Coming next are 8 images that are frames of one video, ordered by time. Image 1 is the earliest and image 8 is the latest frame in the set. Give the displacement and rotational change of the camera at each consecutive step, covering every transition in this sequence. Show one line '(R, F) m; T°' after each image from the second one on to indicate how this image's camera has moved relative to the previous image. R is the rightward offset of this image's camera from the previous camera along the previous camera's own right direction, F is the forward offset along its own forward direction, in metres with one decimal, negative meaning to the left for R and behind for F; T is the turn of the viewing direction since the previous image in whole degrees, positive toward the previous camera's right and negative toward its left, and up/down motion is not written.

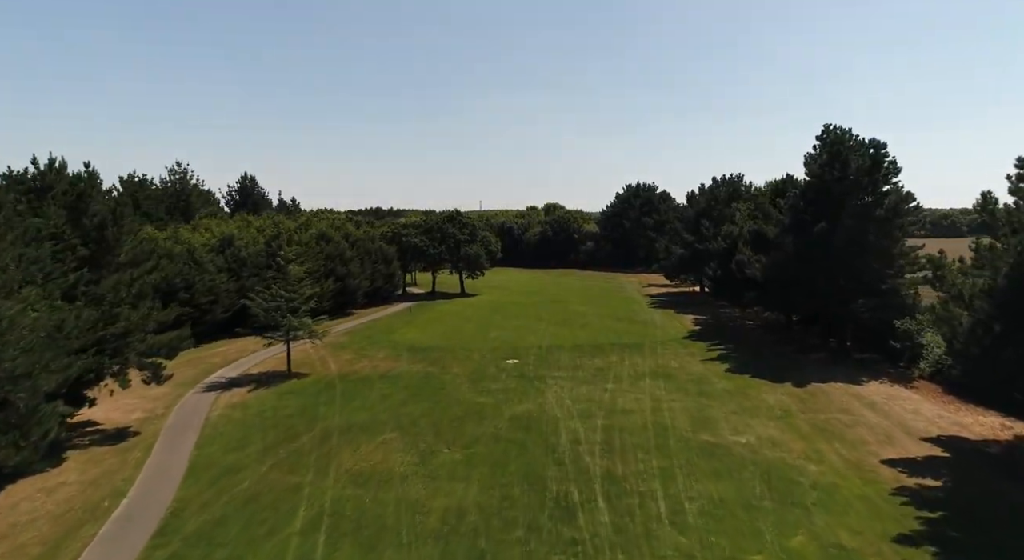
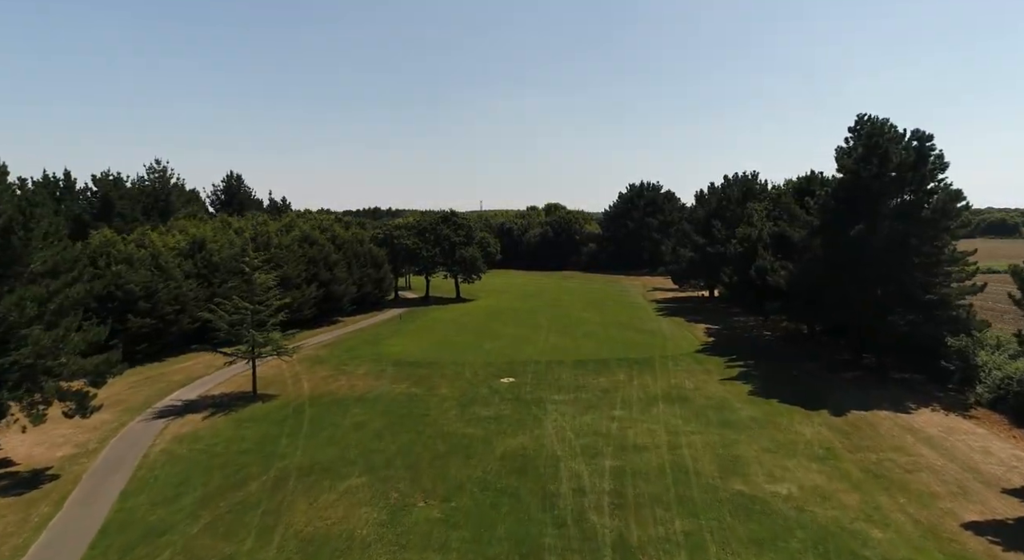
(+0.3, +4.2) m; 0°
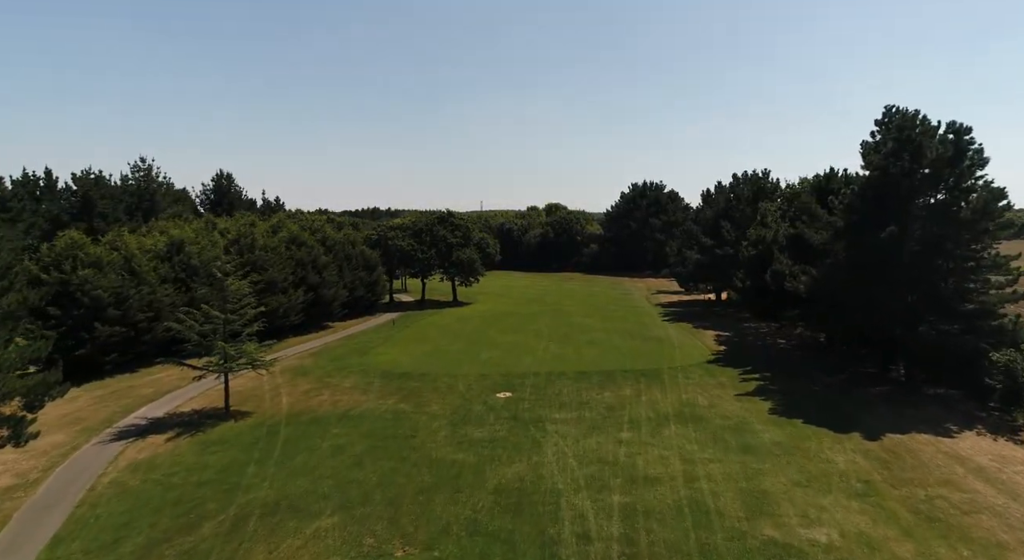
(+0.2, +2.8) m; 0°
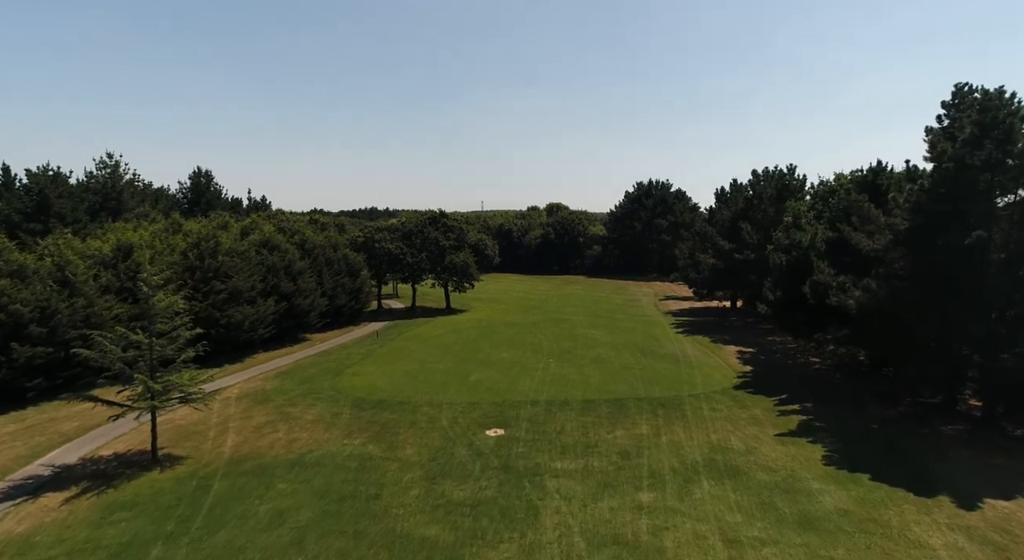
(+0.4, +5.5) m; 0°
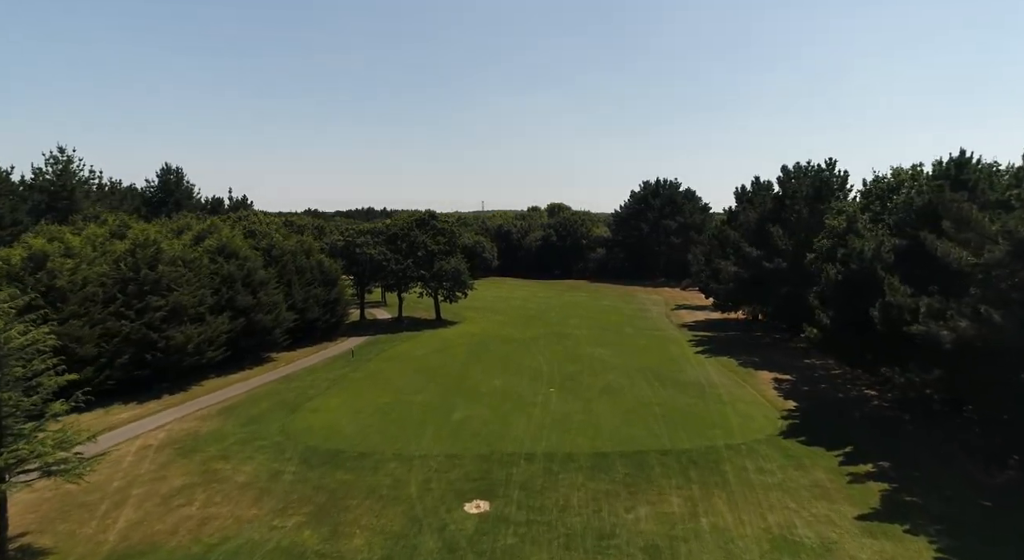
(+0.4, +6.6) m; 0°
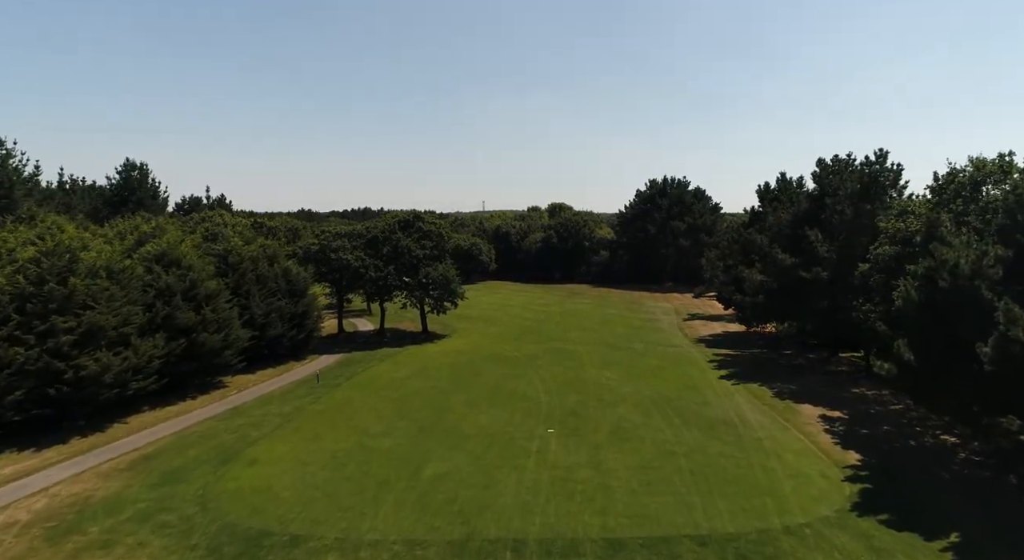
(+0.5, +6.5) m; 0°
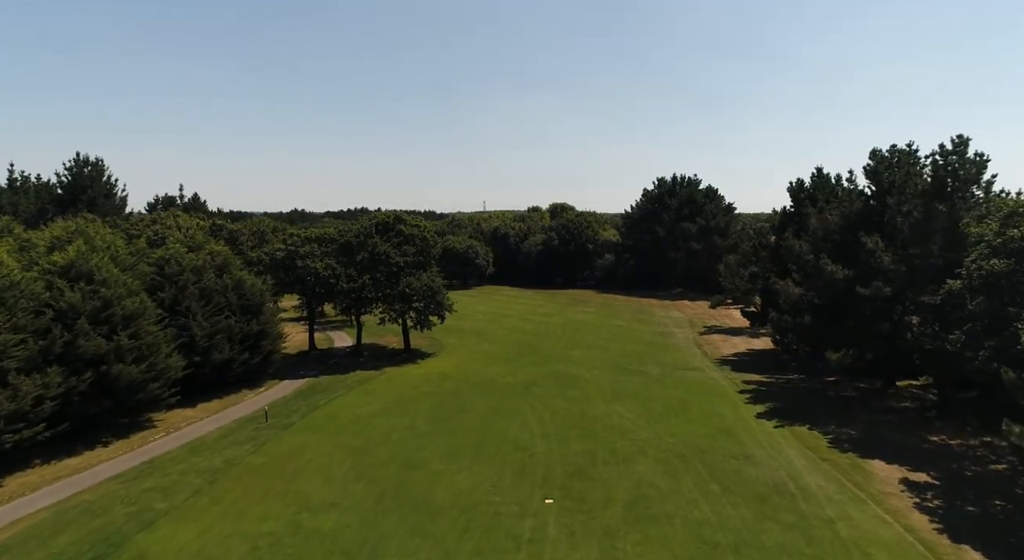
(+0.5, +6.9) m; 0°
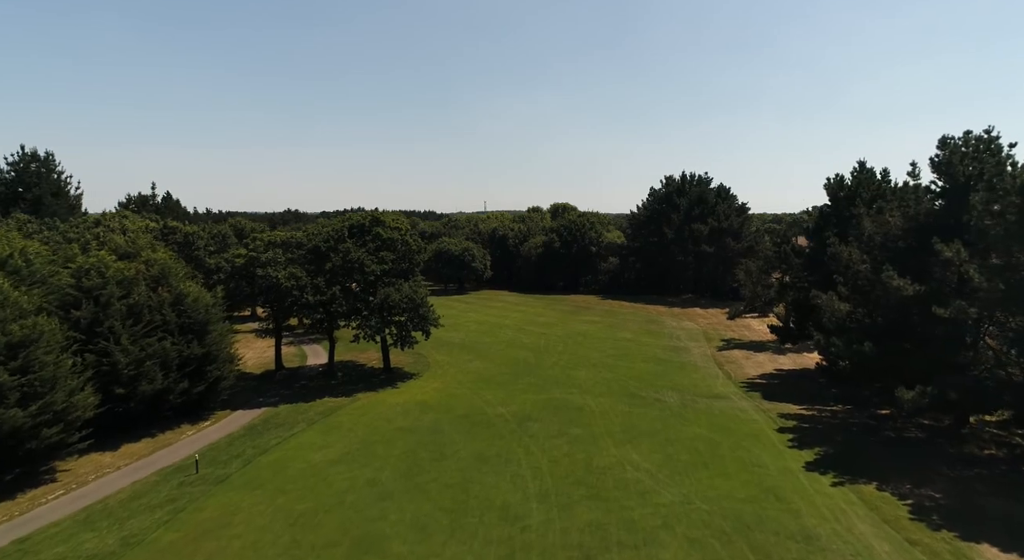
(+0.5, +6.1) m; 0°
